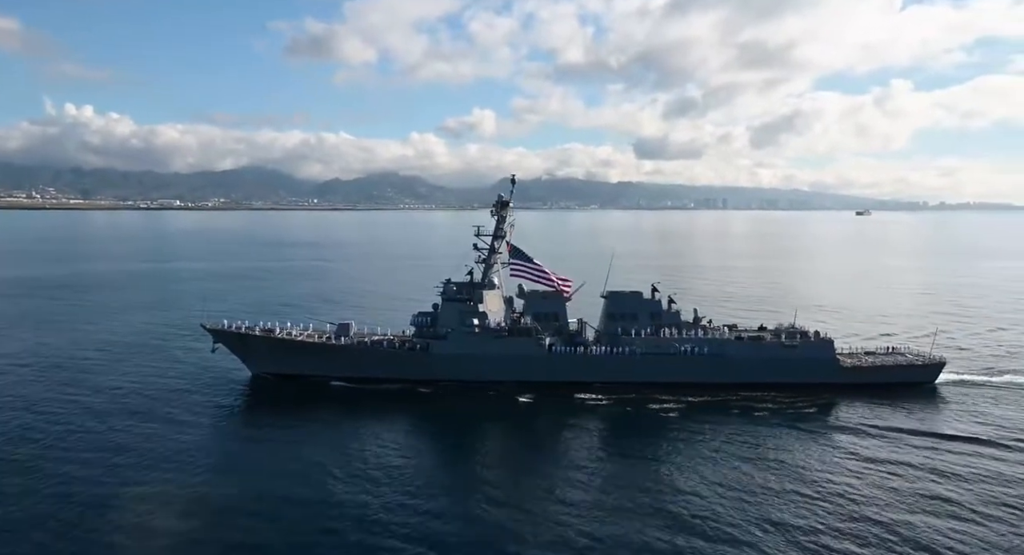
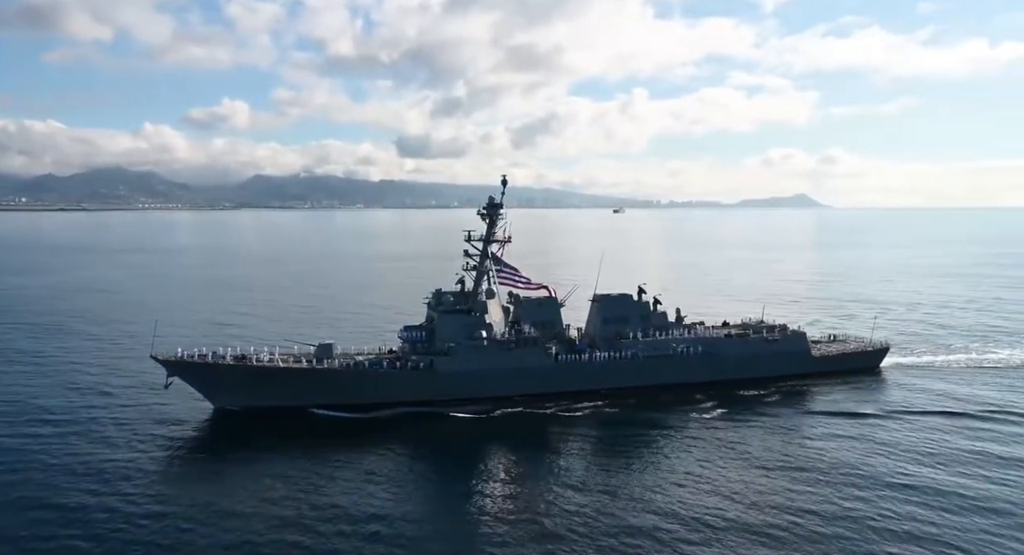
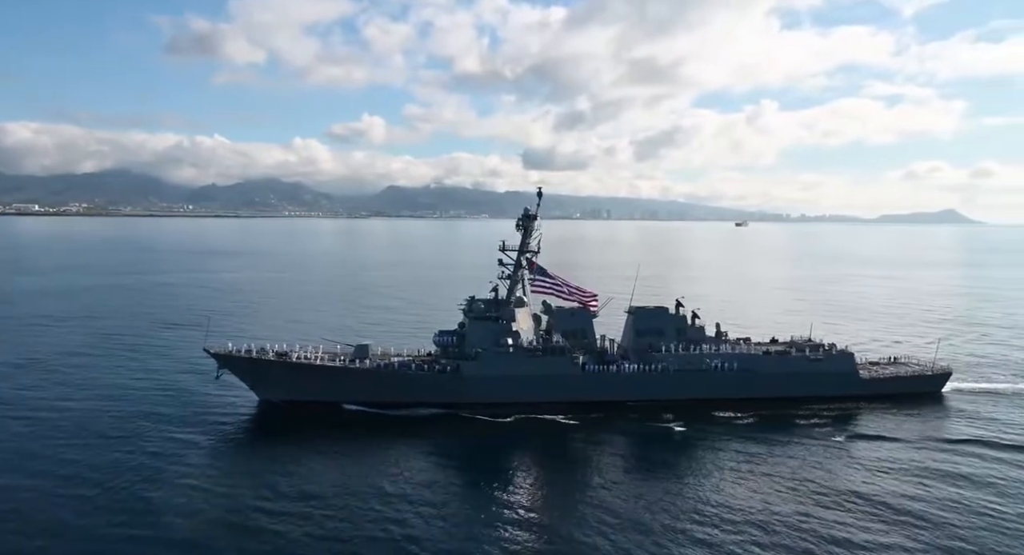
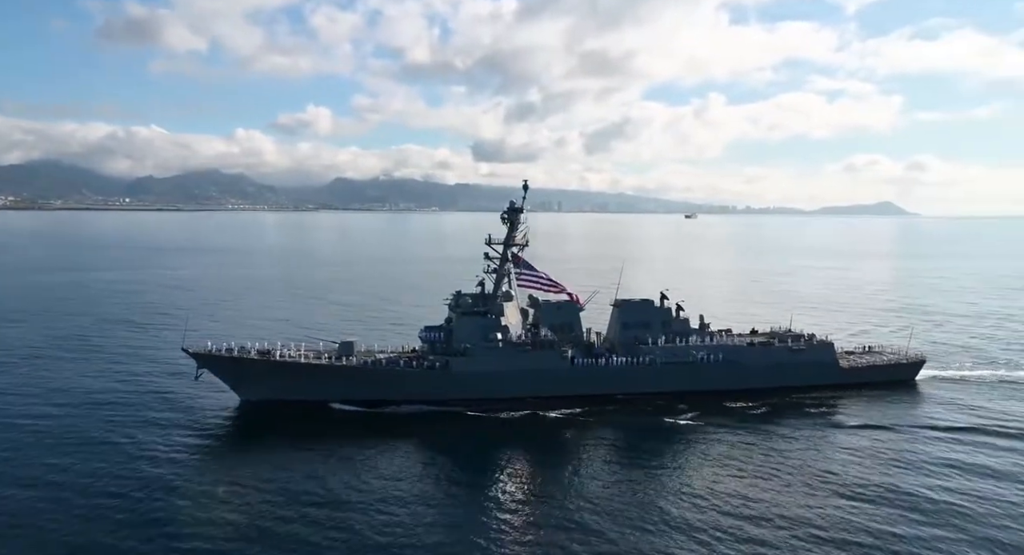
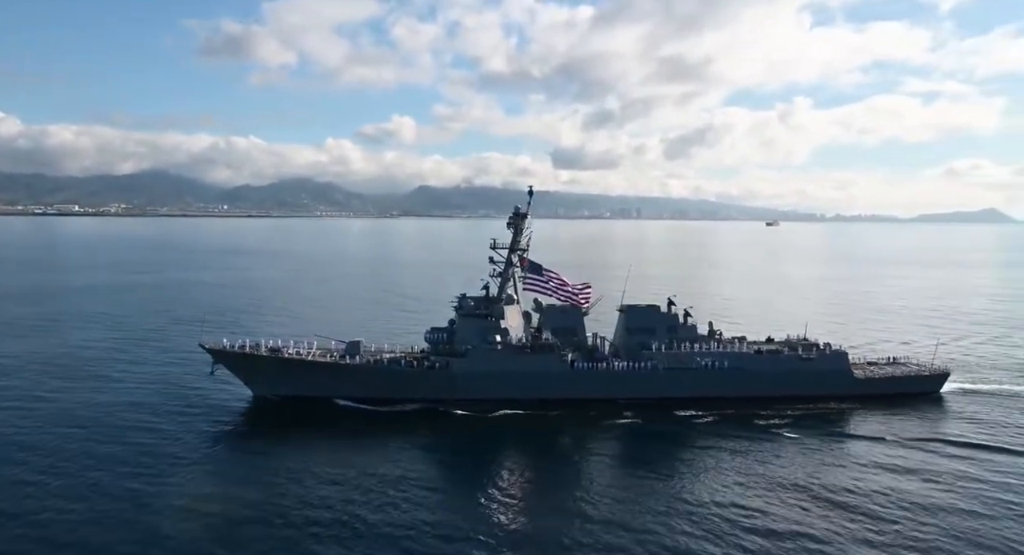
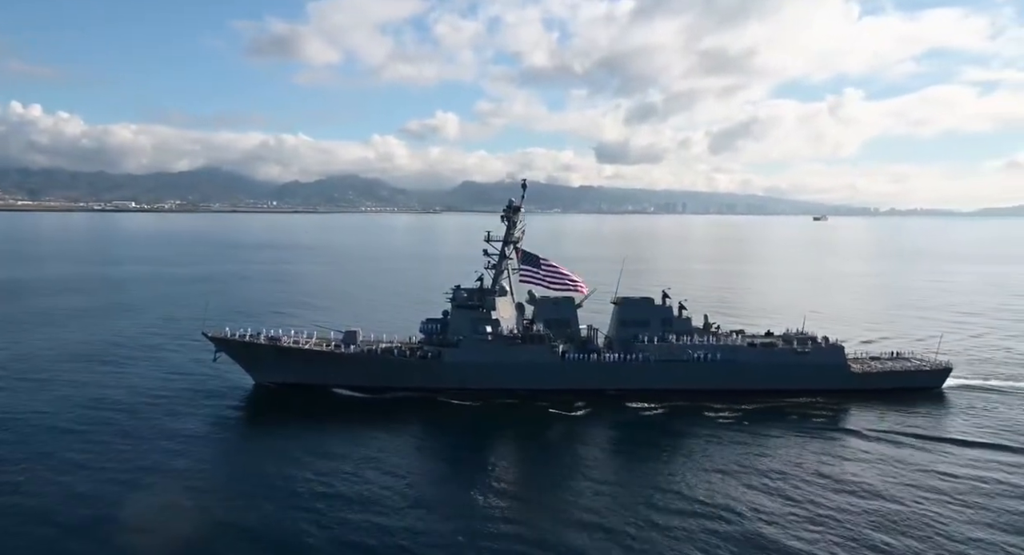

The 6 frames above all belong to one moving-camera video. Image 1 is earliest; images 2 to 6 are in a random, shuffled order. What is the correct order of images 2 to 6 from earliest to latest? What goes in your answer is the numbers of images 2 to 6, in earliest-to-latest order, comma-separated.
6, 5, 3, 4, 2
